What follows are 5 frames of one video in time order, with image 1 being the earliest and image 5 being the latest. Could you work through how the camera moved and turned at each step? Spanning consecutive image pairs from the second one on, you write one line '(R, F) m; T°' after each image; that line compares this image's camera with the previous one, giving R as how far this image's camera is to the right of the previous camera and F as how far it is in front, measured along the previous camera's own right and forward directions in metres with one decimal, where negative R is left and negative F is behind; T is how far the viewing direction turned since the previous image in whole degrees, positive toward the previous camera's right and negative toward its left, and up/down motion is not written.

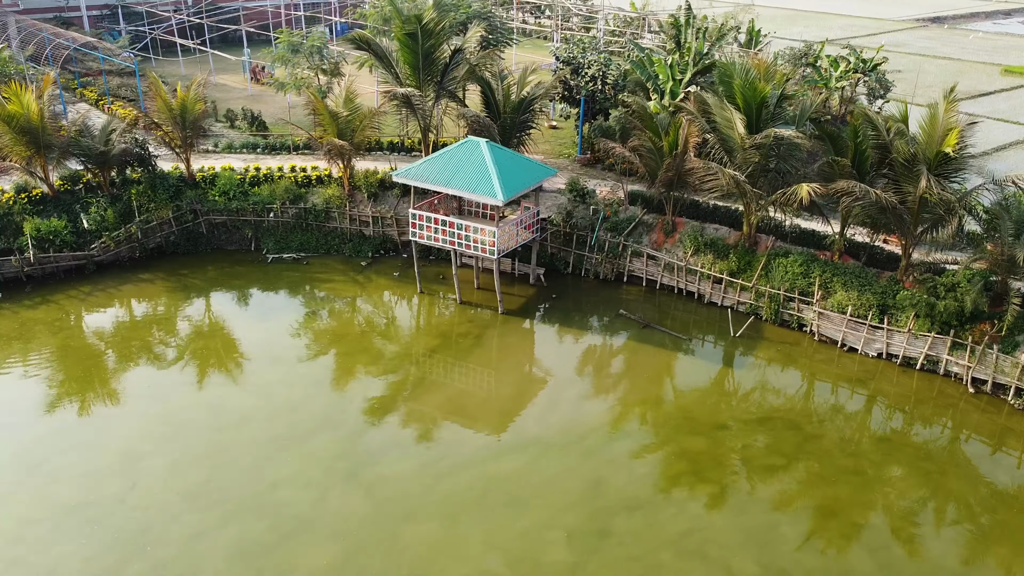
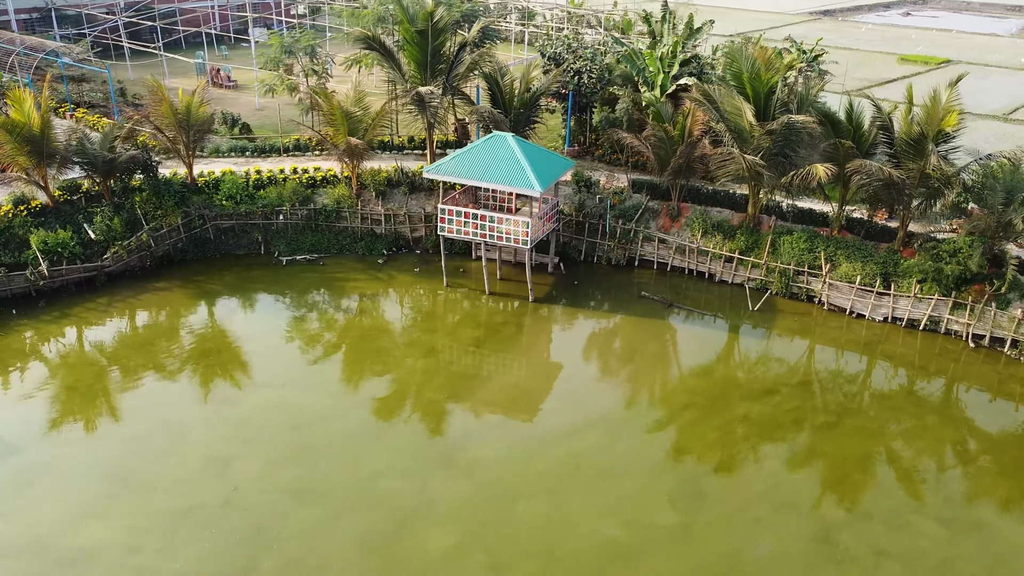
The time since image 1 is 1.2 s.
(-3.1, -0.5) m; +7°
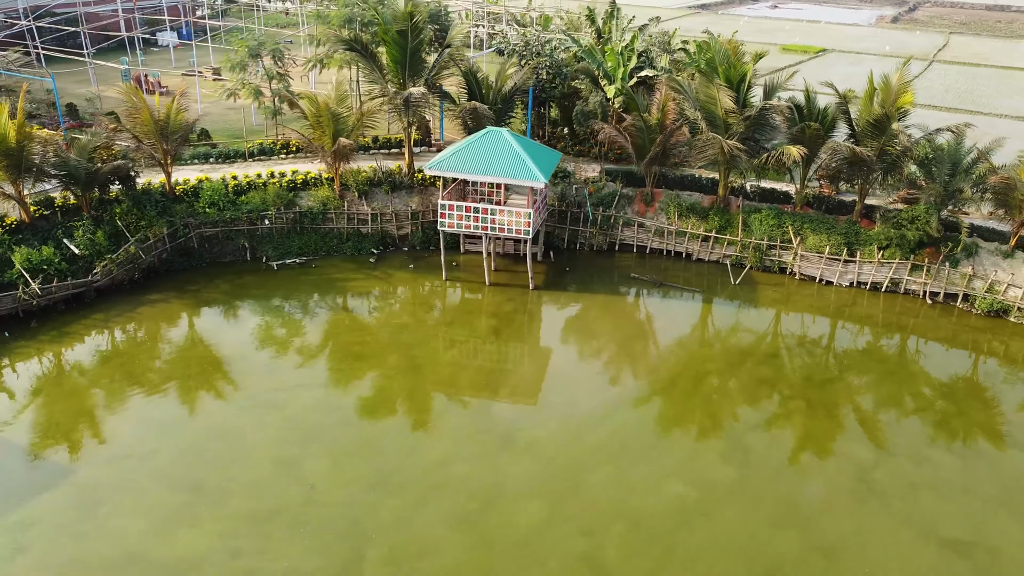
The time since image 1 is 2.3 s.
(-2.9, -0.5) m; +8°
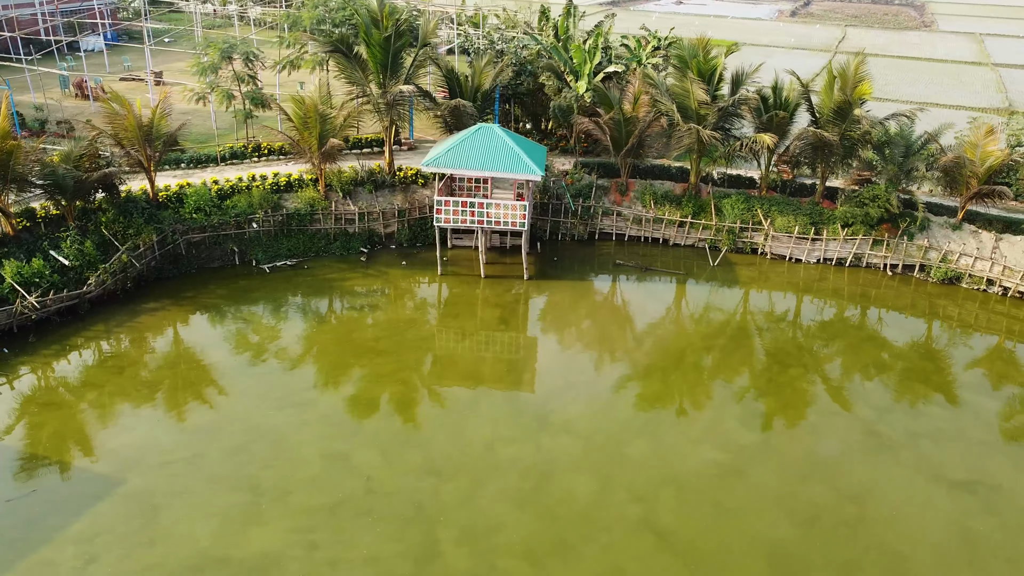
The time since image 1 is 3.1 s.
(-2.2, -0.5) m; +6°
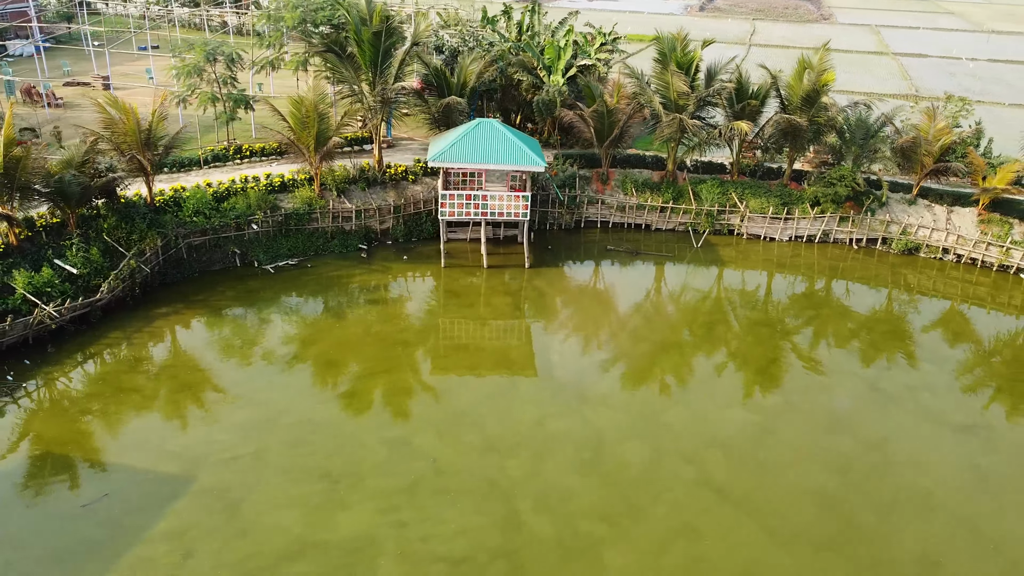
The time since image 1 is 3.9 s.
(-2.4, -0.6) m; +6°
